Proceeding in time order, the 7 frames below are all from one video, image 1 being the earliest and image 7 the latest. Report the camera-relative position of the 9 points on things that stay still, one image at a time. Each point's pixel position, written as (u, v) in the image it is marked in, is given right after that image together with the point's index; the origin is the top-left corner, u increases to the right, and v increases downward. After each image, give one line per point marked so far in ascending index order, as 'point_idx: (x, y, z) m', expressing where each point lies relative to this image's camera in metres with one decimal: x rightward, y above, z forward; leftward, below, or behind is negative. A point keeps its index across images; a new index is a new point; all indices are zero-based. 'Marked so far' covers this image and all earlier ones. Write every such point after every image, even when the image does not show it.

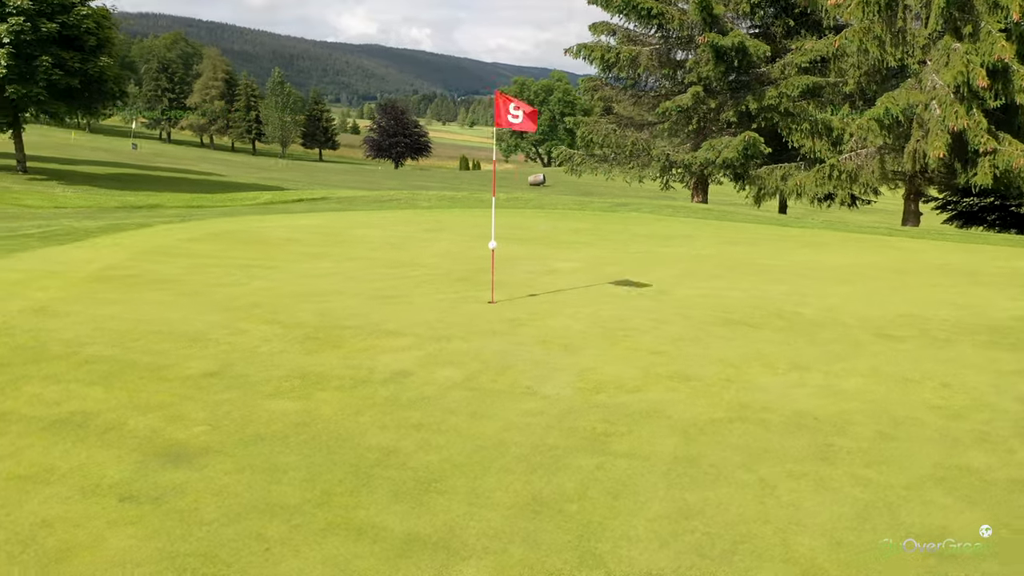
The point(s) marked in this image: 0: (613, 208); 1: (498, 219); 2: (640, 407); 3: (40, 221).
0: (+2.4, +1.8, +18.7) m
1: (-0.2, +1.3, +16.1) m
2: (+0.9, -0.9, +6.1) m
3: (-9.1, +1.3, +16.0) m
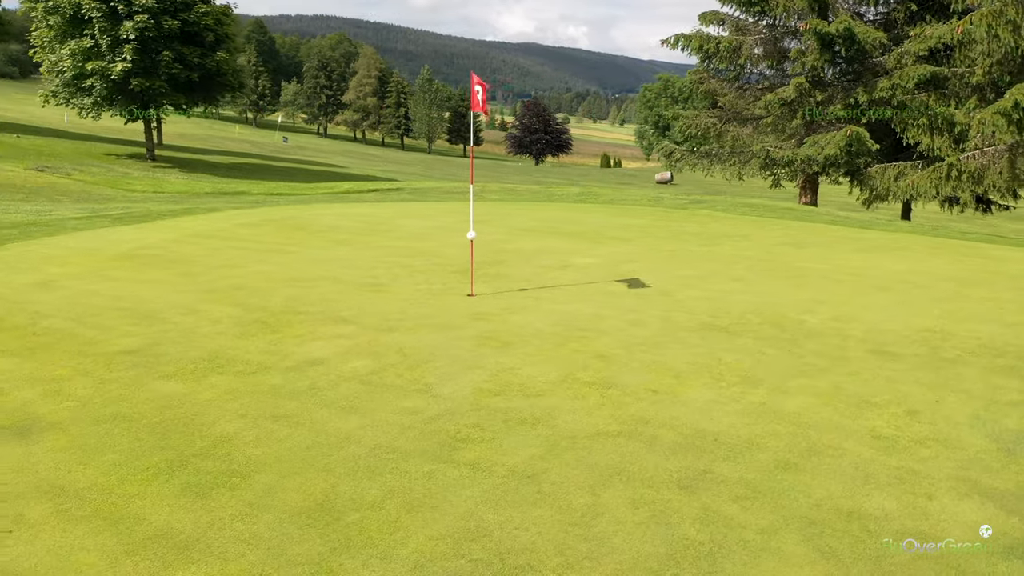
0: (+3.9, +1.8, +17.7) m
1: (+0.8, +1.4, +15.6) m
2: (+0.1, -0.8, +5.5) m
3: (-7.9, +1.7, +17.0) m
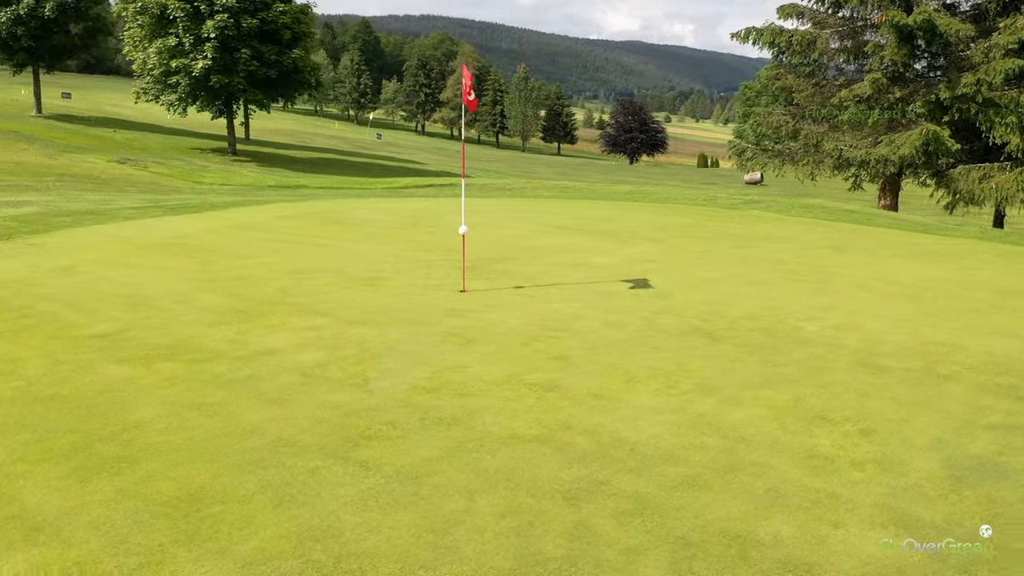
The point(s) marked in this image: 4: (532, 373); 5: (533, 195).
0: (+4.8, +1.7, +17.0) m
1: (+1.6, +1.4, +15.3) m
2: (-0.4, -0.8, +5.4) m
3: (-6.9, +2.0, +17.7) m
4: (+0.1, -0.6, +6.2) m
5: (+0.5, +2.1, +18.3) m
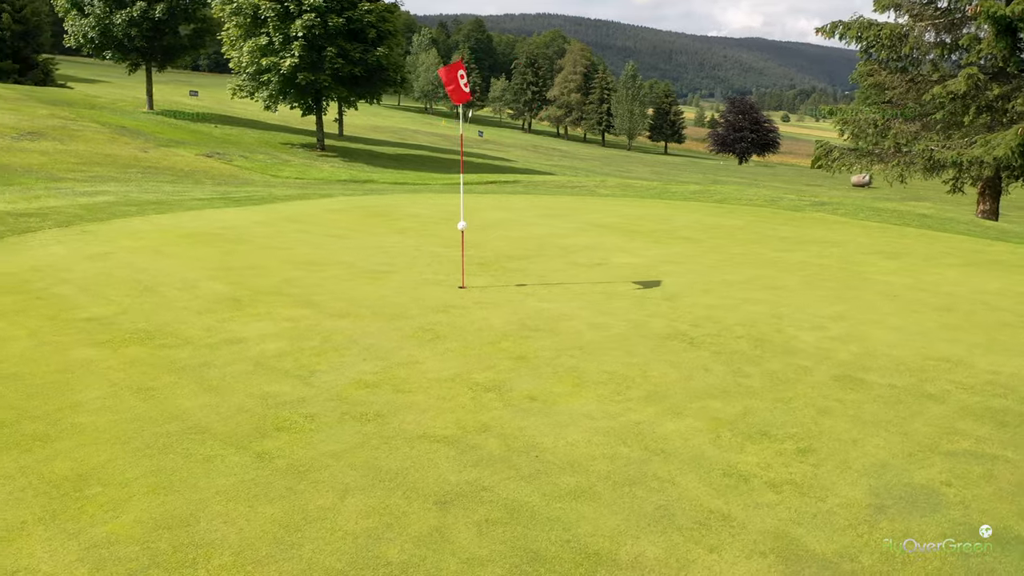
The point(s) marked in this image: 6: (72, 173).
0: (+5.9, +1.6, +16.1) m
1: (+2.4, +1.4, +14.9) m
2: (-0.9, -0.8, +5.3) m
3: (-5.6, +2.2, +18.4) m
4: (-0.3, -0.6, +6.0) m
5: (+1.8, +2.1, +18.0) m
6: (-9.2, +2.4, +17.4) m
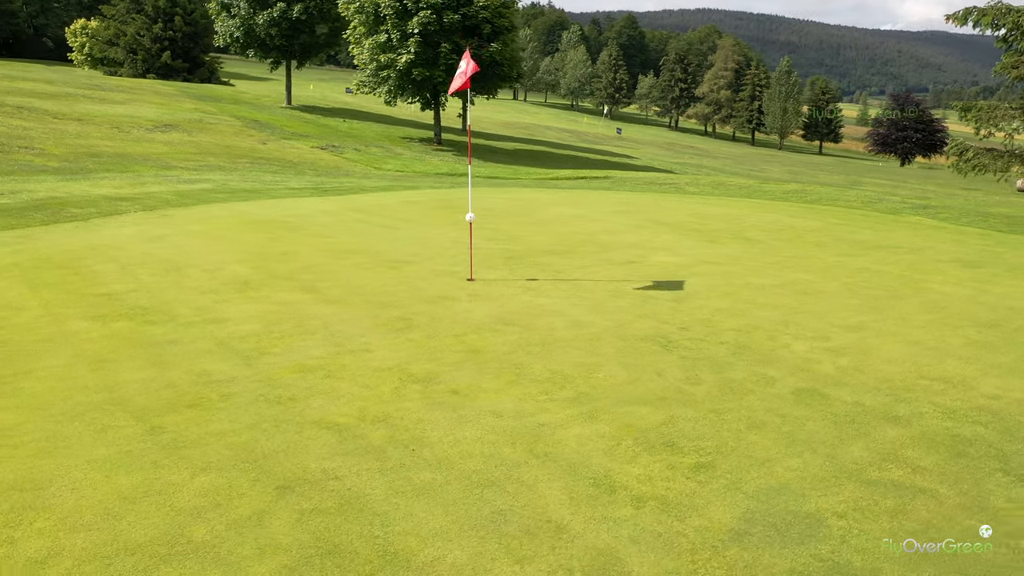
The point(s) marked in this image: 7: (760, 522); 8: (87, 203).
0: (+7.3, +1.4, +14.8) m
1: (+3.6, +1.3, +14.2) m
2: (-1.4, -0.7, +5.3) m
3: (-3.7, +2.5, +19.0) m
4: (-0.7, -0.5, +5.9) m
5: (+3.5, +2.0, +17.4) m
6: (-7.3, +2.8, +18.7) m
7: (+1.2, -1.1, +3.8) m
8: (-6.8, +1.3, +13.2) m
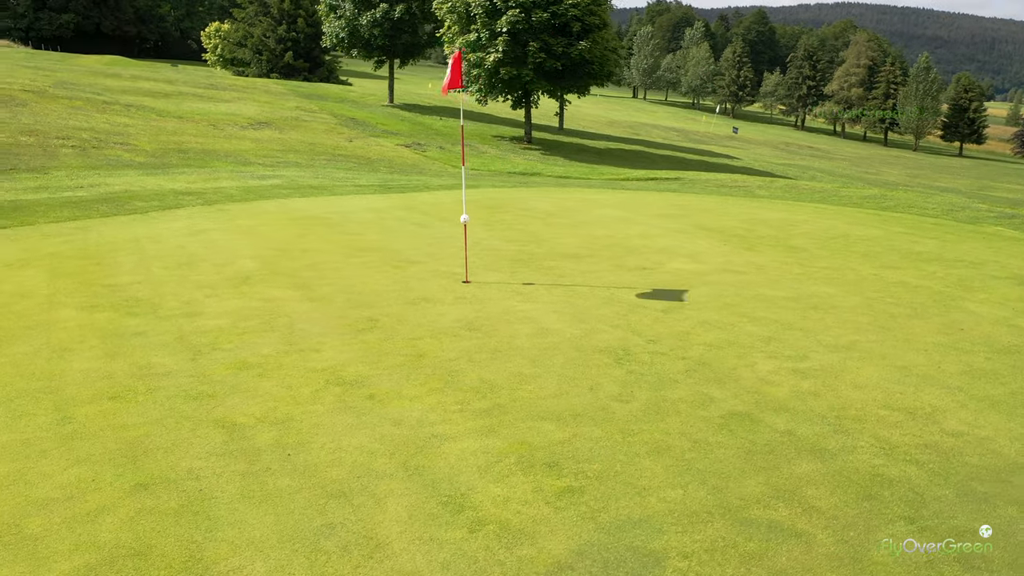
0: (+8.0, +1.1, +13.5) m
1: (+4.4, +1.2, +13.4) m
2: (-2.0, -0.7, +5.4) m
3: (-2.1, +2.5, +19.3) m
4: (-1.1, -0.6, +5.9) m
5: (+4.8, +1.9, +16.7) m
6: (-5.8, +3.0, +19.5) m
7: (+0.4, -1.2, +3.6) m
8: (-6.1, +1.5, +14.0) m
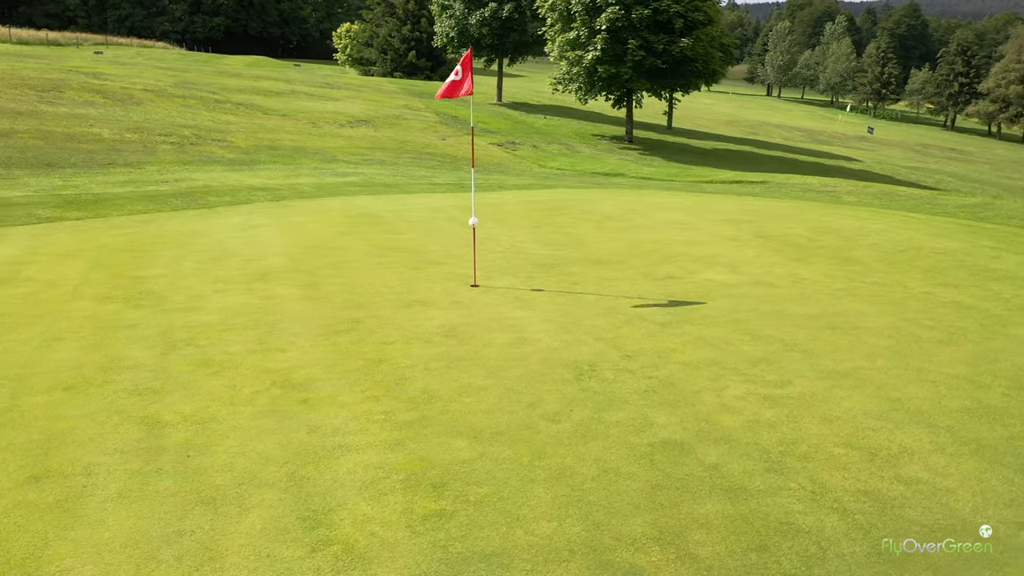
0: (+8.8, +0.7, +12.0) m
1: (+5.2, +0.9, +12.5) m
2: (-2.3, -0.6, +5.6) m
3: (-0.3, +2.6, +19.3) m
4: (-1.4, -0.6, +5.9) m
5: (+6.1, +1.7, +15.6) m
6: (-3.8, +3.2, +20.1) m
7: (-0.3, -1.2, +3.4) m
8: (-5.0, +1.7, +14.6) m
